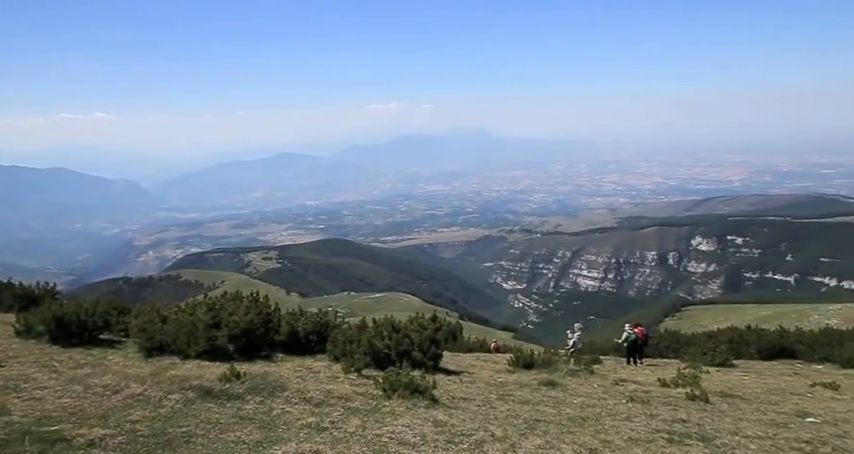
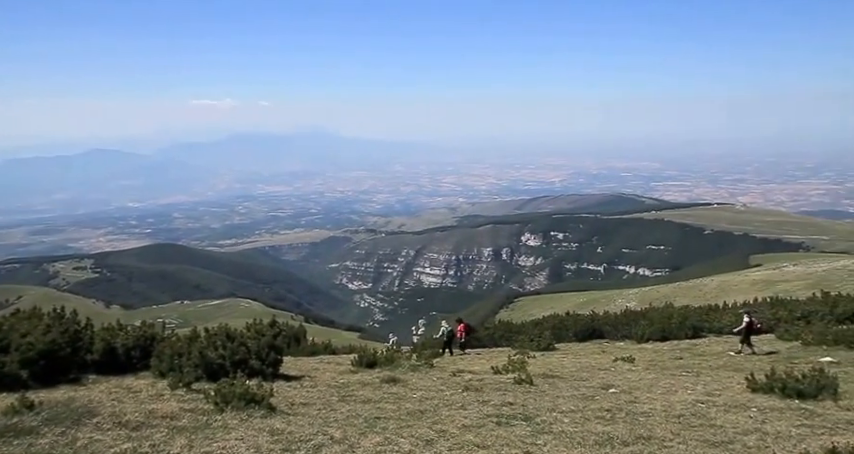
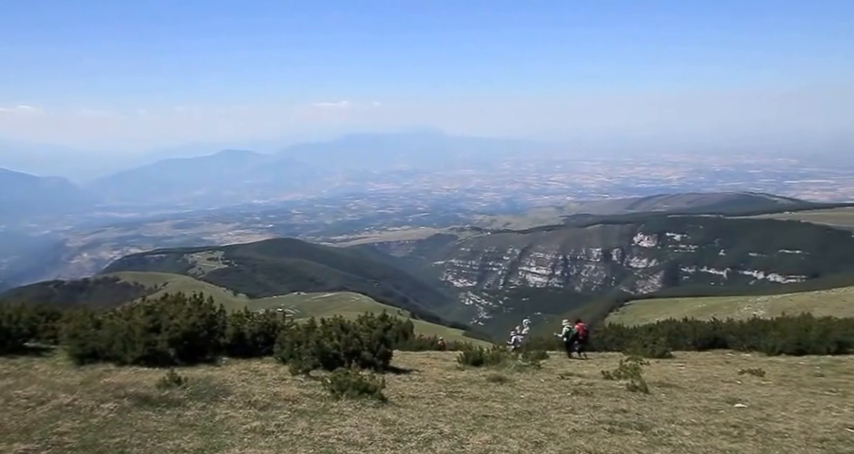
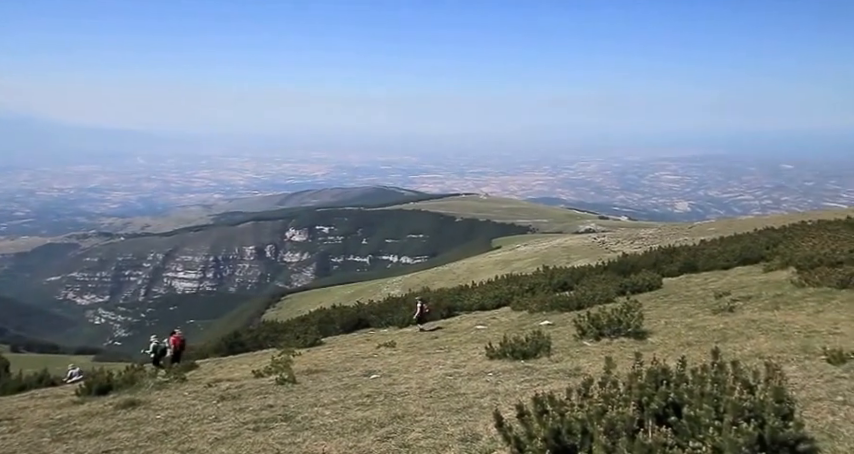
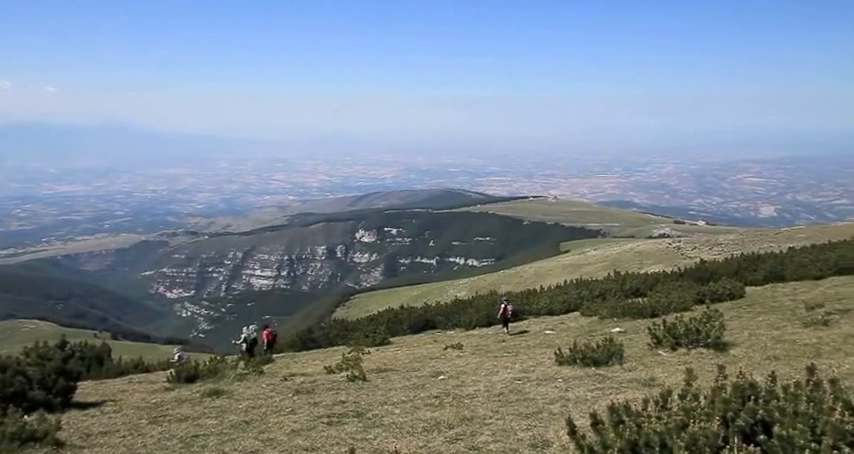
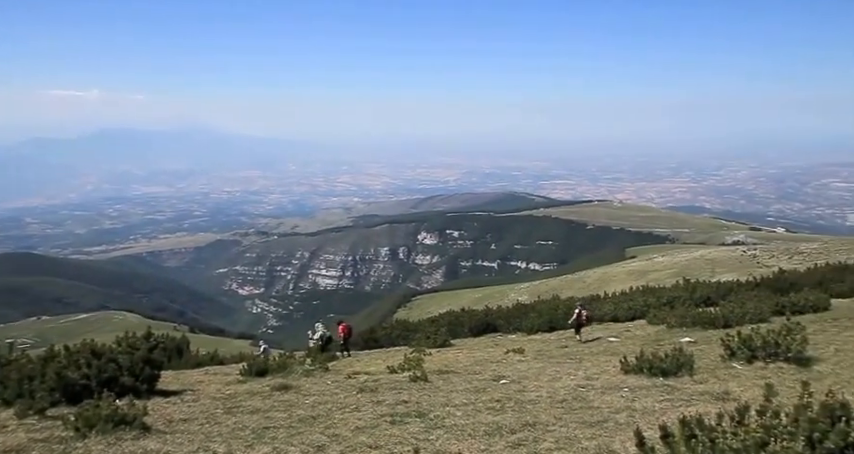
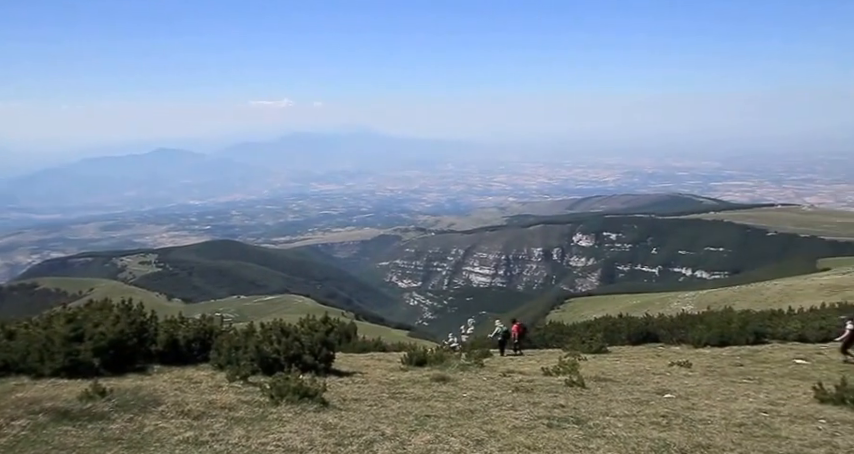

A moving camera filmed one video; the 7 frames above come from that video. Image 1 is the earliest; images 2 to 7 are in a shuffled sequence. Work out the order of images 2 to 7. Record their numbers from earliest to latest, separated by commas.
3, 7, 2, 6, 5, 4
